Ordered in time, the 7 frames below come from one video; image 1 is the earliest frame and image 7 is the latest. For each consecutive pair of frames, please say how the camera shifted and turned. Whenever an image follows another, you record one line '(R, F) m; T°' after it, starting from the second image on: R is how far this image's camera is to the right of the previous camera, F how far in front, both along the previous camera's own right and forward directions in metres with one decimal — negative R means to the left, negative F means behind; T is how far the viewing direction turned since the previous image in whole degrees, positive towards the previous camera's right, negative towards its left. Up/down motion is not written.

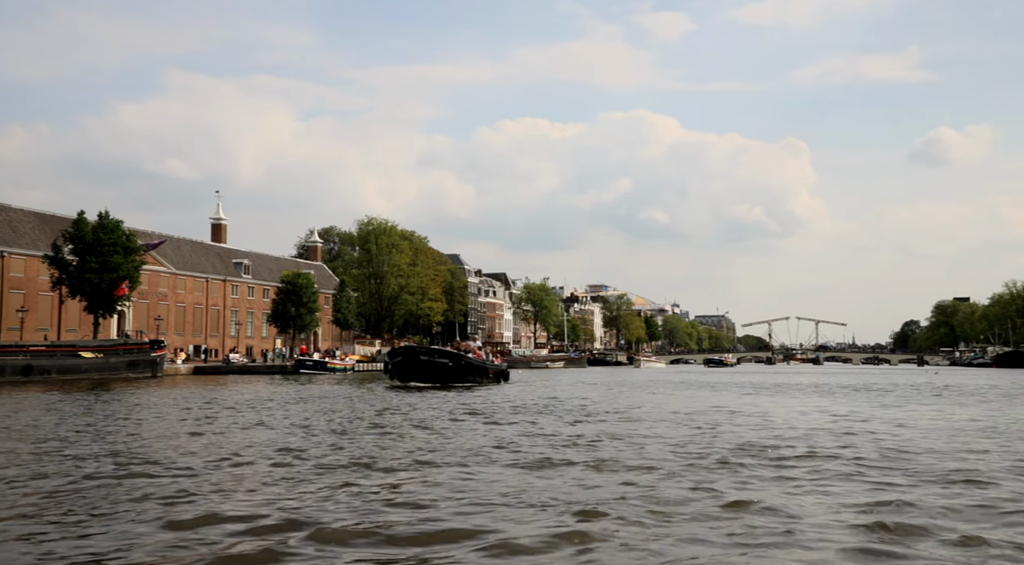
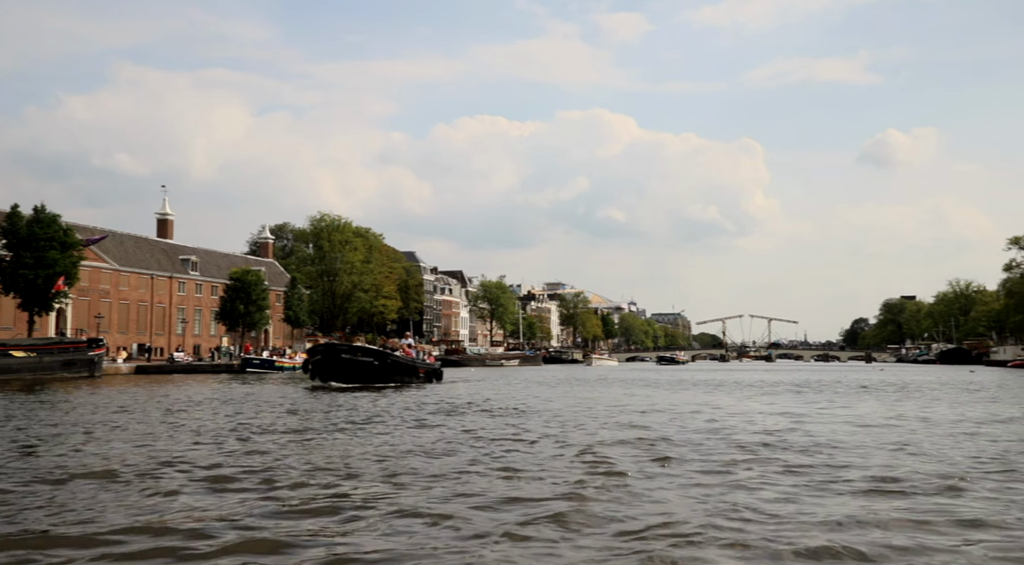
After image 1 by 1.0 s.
(+0.4, -0.3) m; +2°
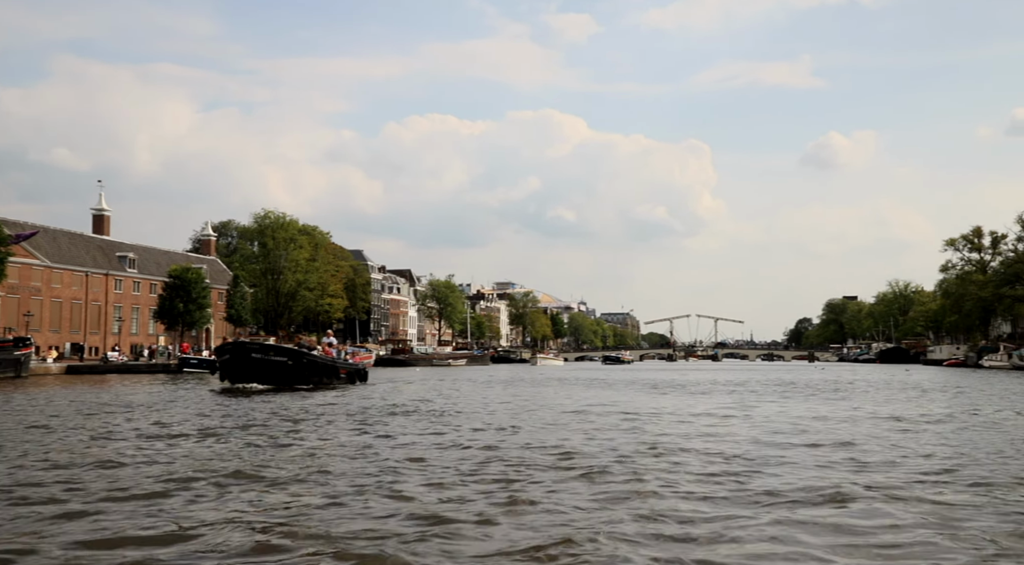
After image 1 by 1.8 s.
(+0.3, -0.1) m; +3°
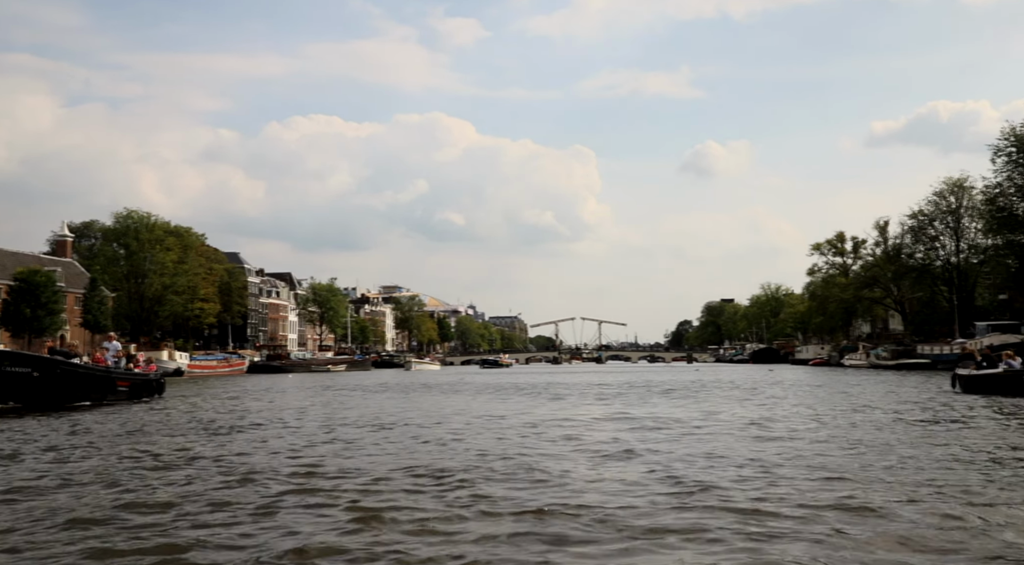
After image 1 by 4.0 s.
(+1.0, 0.0) m; +6°
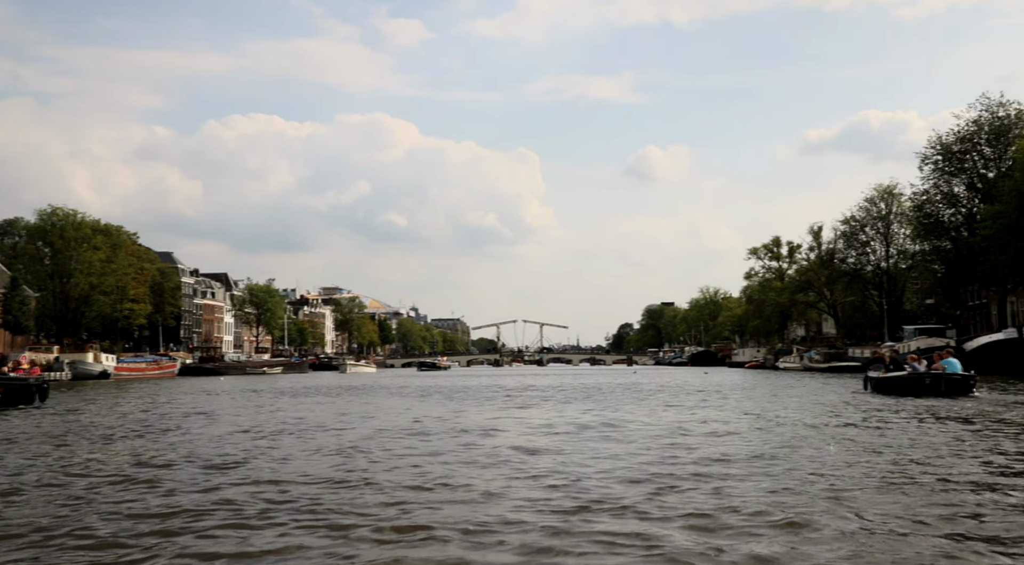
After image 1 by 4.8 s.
(+0.4, +0.2) m; +3°
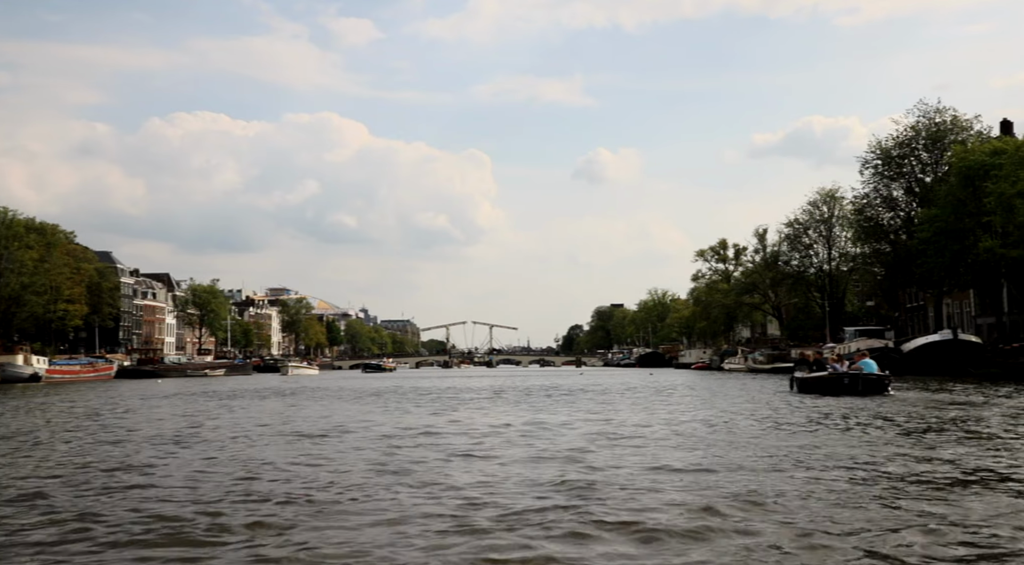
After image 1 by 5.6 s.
(+0.4, +0.3) m; +3°
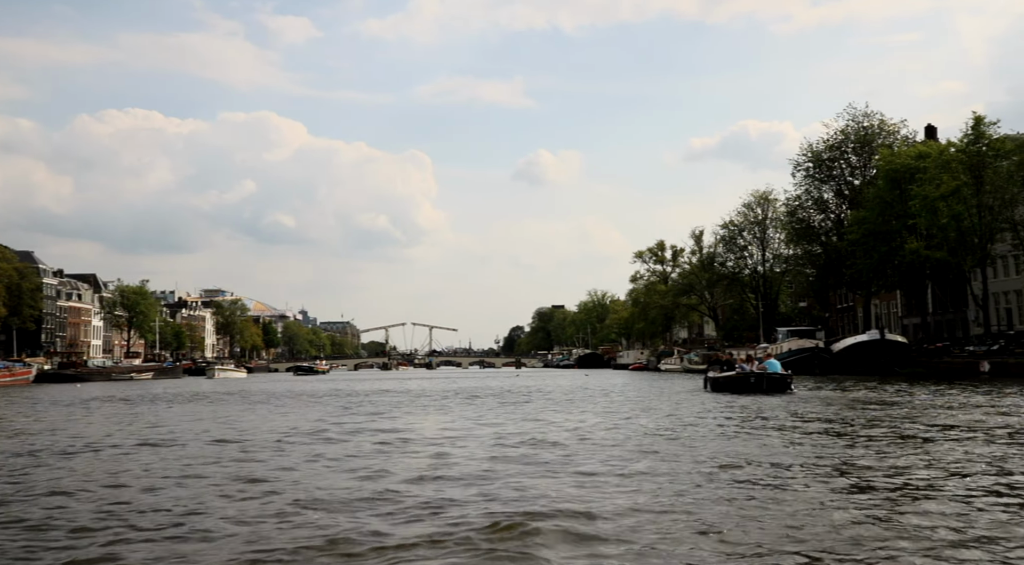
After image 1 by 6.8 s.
(+0.5, +0.5) m; +3°
